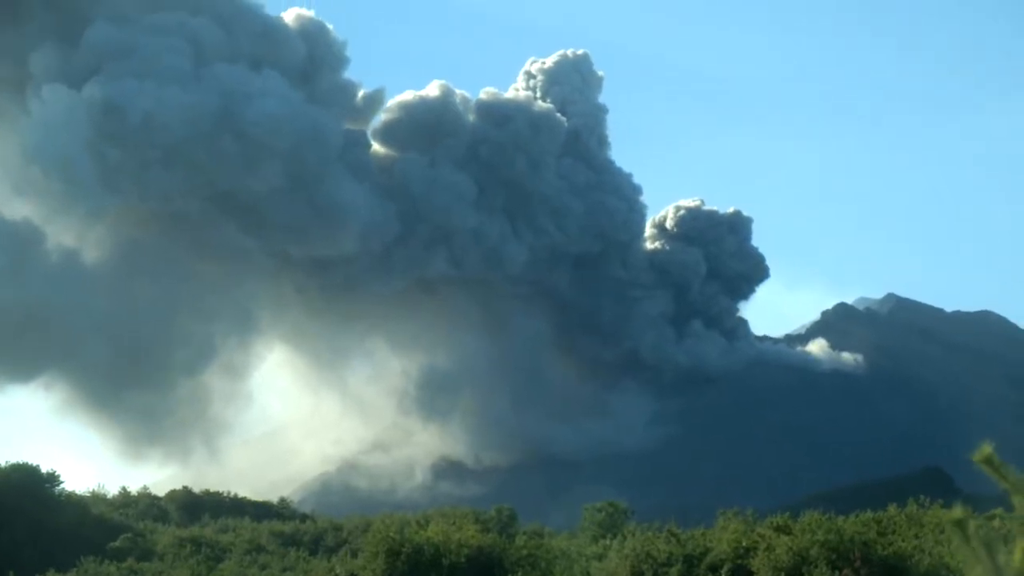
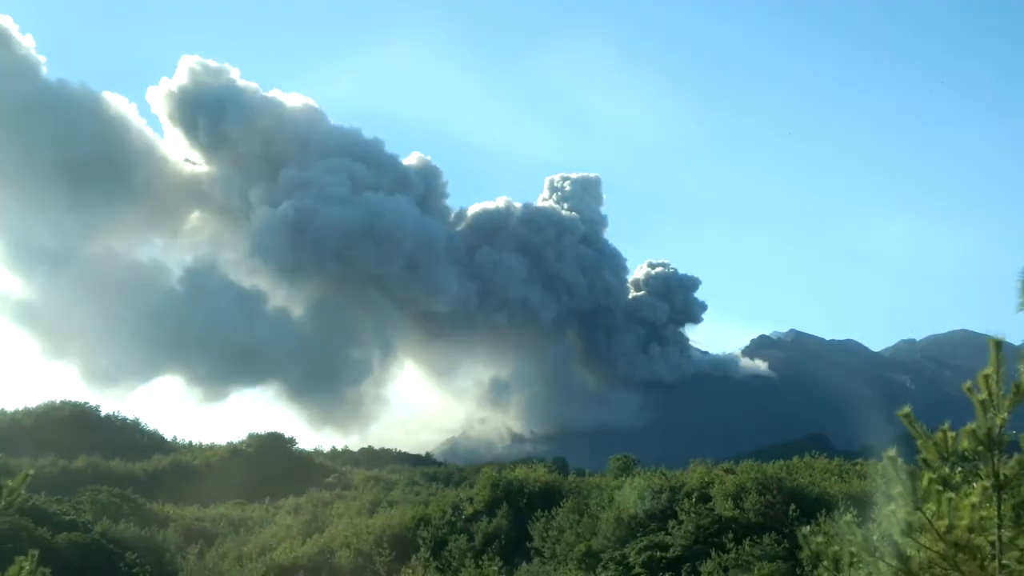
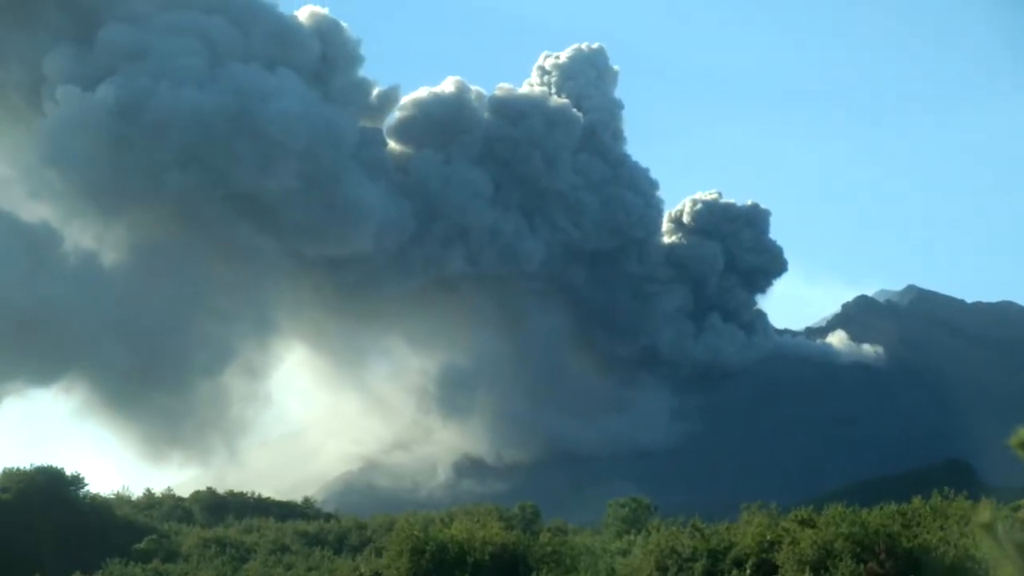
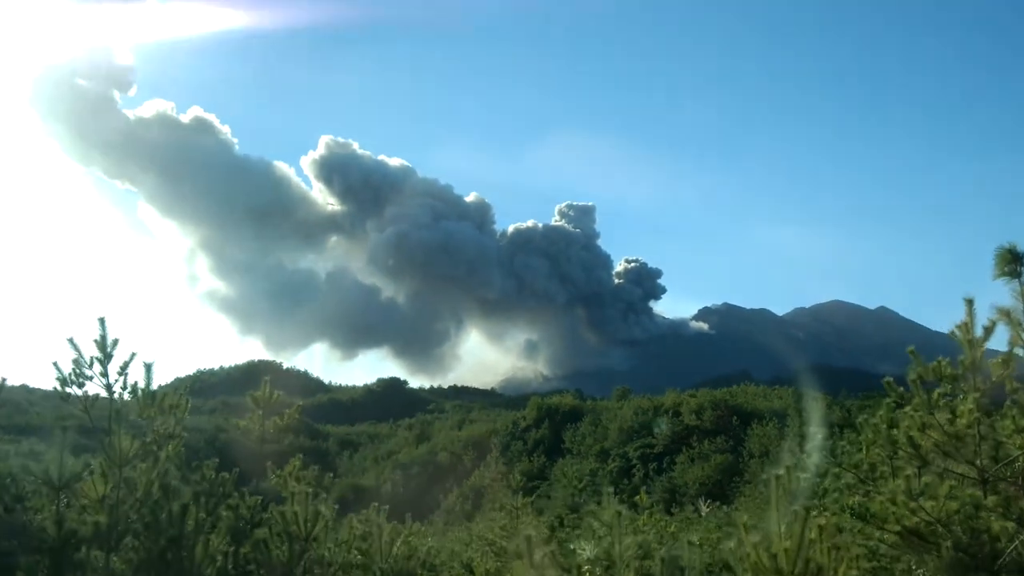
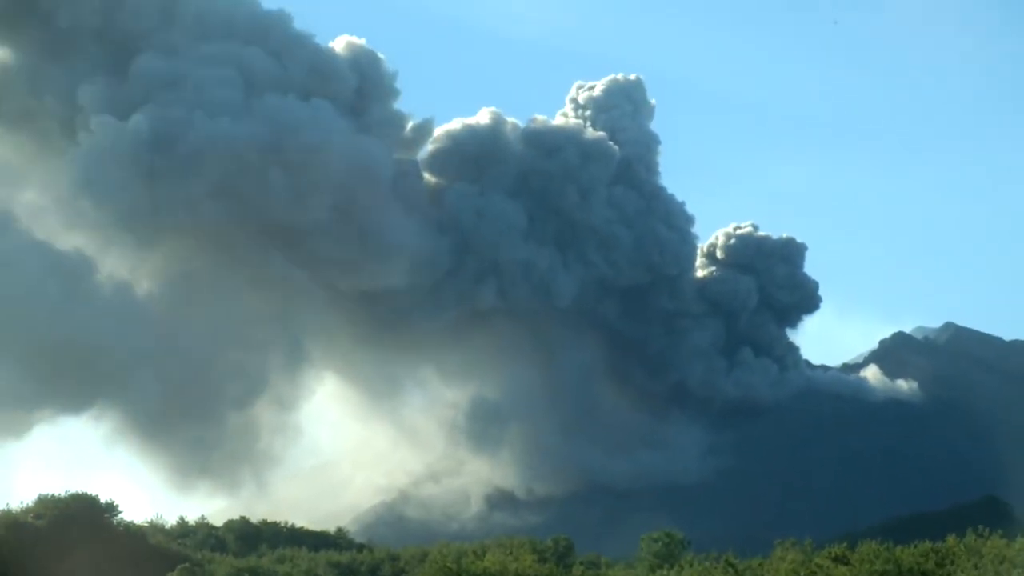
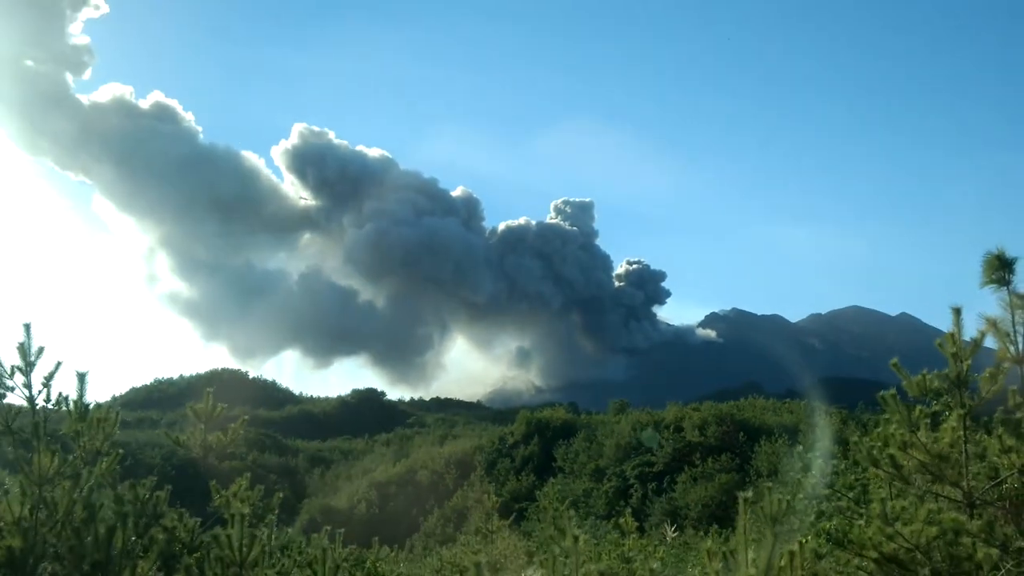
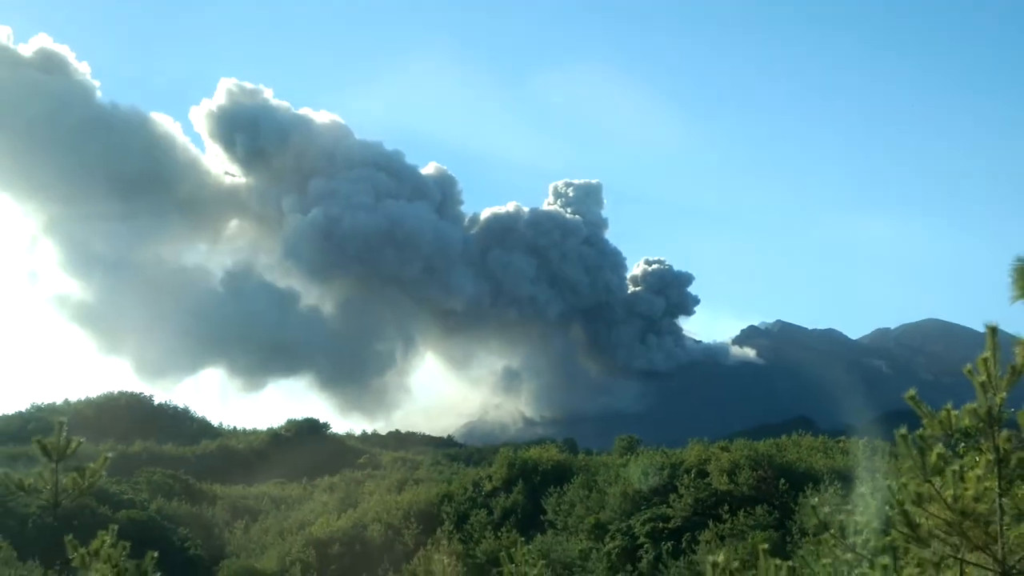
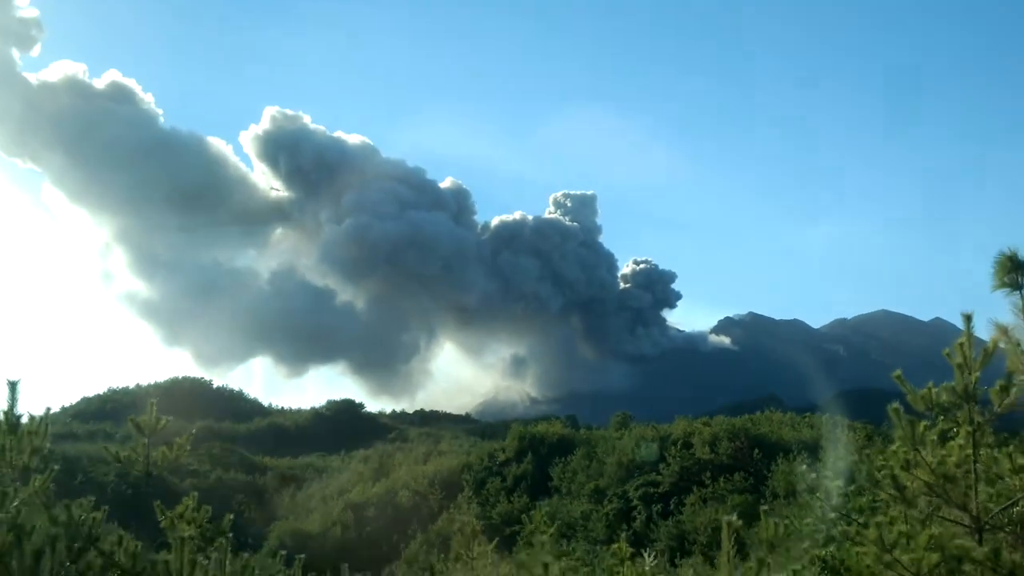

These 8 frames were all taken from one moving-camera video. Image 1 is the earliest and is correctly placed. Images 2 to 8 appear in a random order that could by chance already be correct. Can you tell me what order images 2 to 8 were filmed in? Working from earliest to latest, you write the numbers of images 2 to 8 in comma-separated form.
3, 5, 2, 7, 8, 6, 4
